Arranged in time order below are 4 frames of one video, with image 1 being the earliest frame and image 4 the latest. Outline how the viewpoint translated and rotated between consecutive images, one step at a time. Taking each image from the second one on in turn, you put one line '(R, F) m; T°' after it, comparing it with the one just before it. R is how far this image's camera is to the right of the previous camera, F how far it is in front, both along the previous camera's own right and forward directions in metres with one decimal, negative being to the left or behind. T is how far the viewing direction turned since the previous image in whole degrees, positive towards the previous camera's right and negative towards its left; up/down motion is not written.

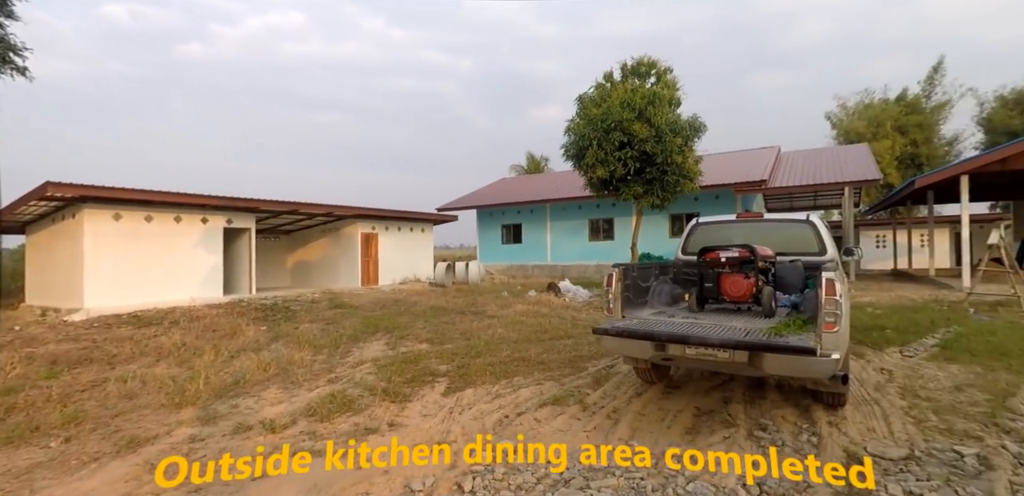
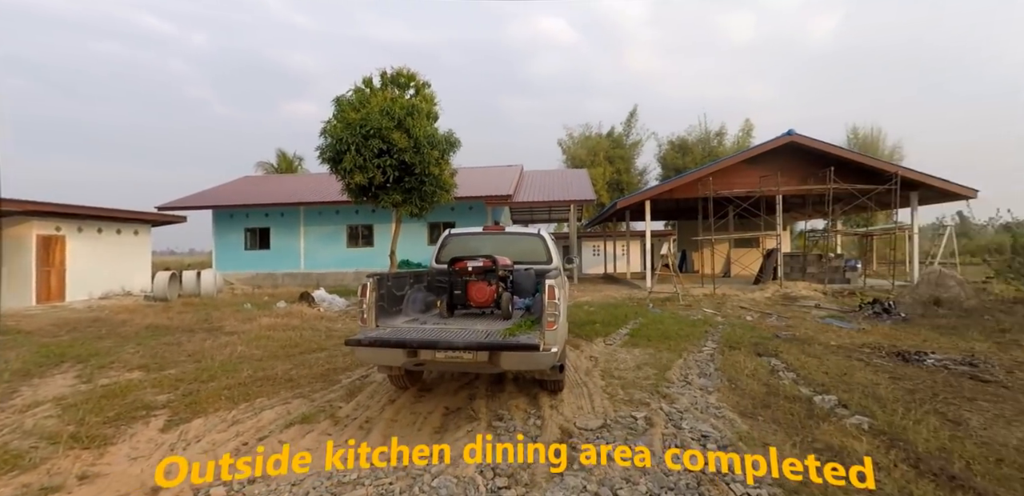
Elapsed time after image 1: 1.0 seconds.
(+0.5, -0.1) m; +25°
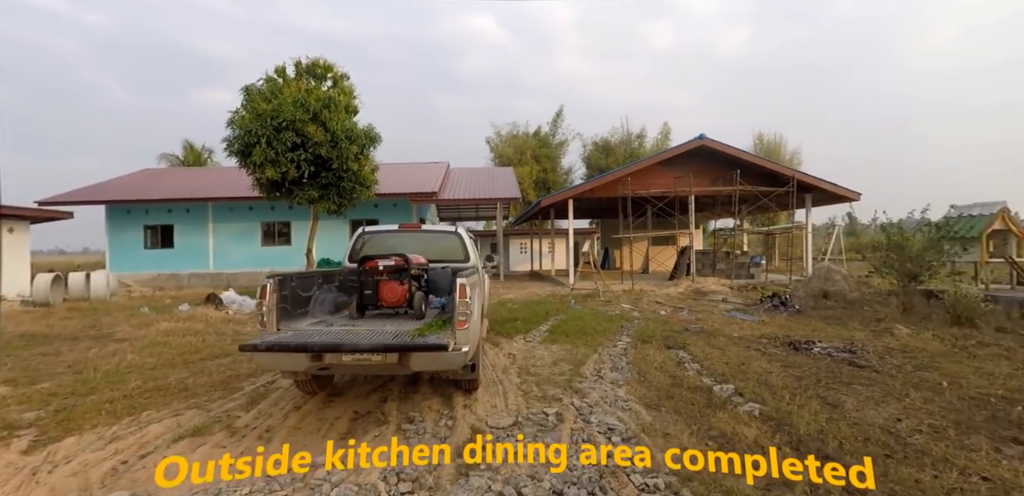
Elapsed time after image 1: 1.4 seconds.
(+0.2, +0.1) m; +8°
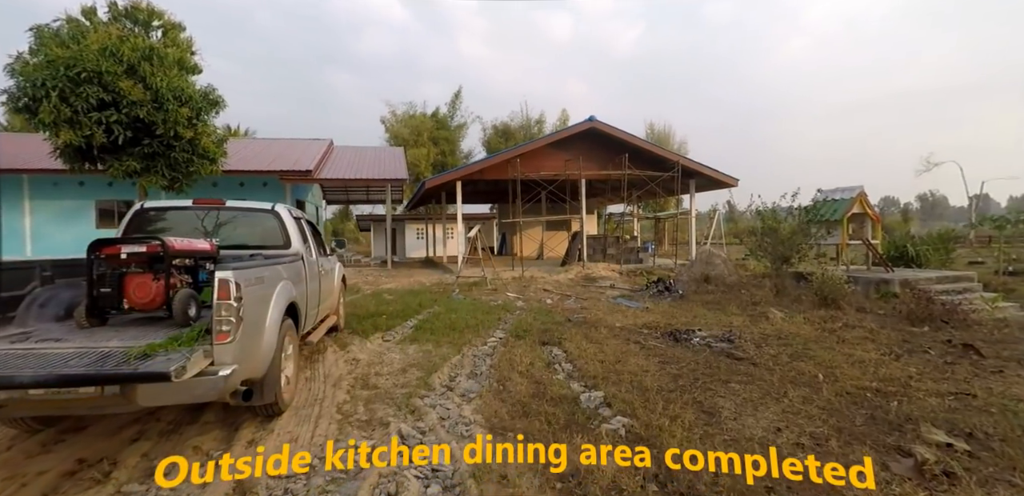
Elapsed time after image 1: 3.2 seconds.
(+0.6, +0.9) m; +11°
